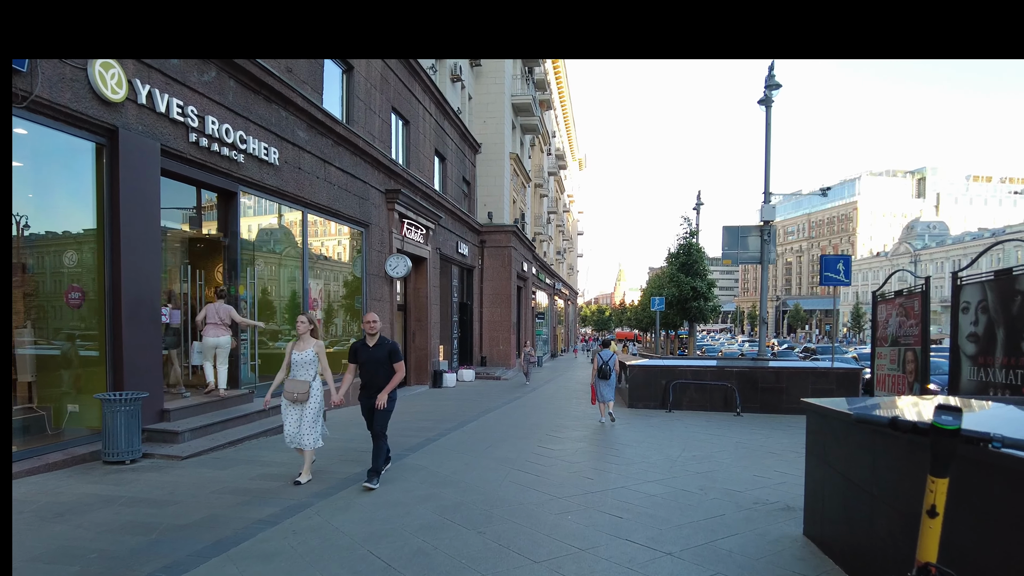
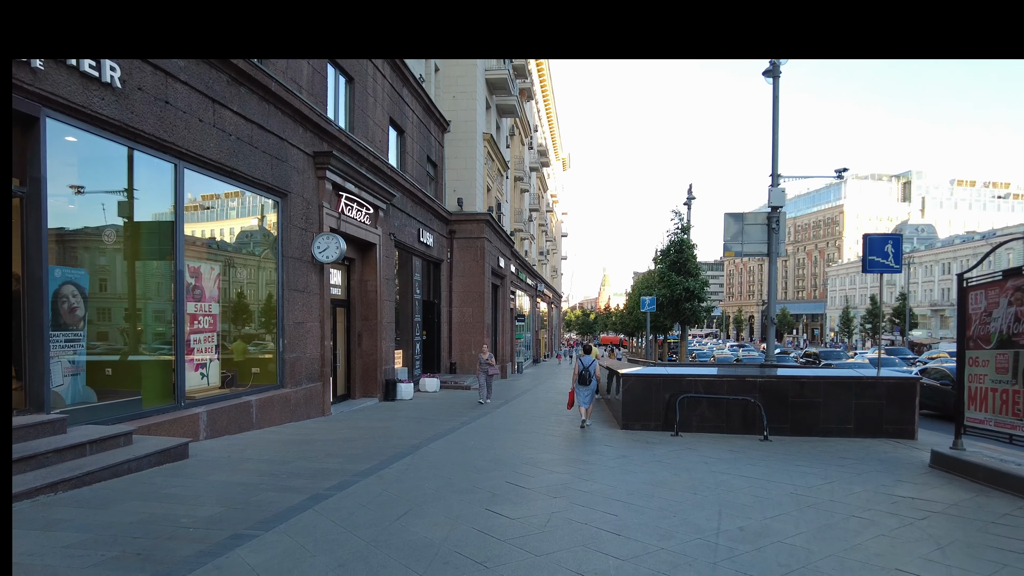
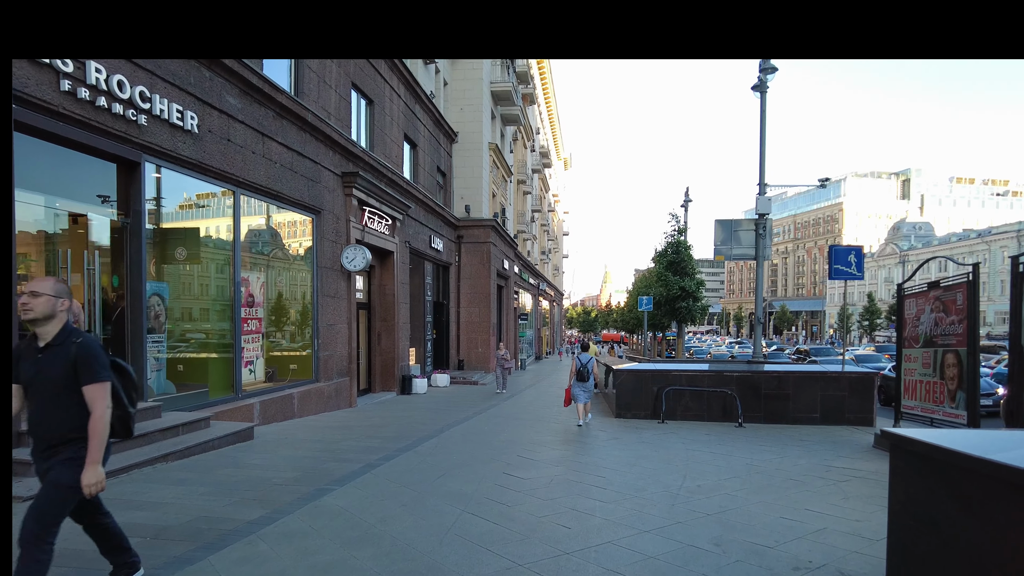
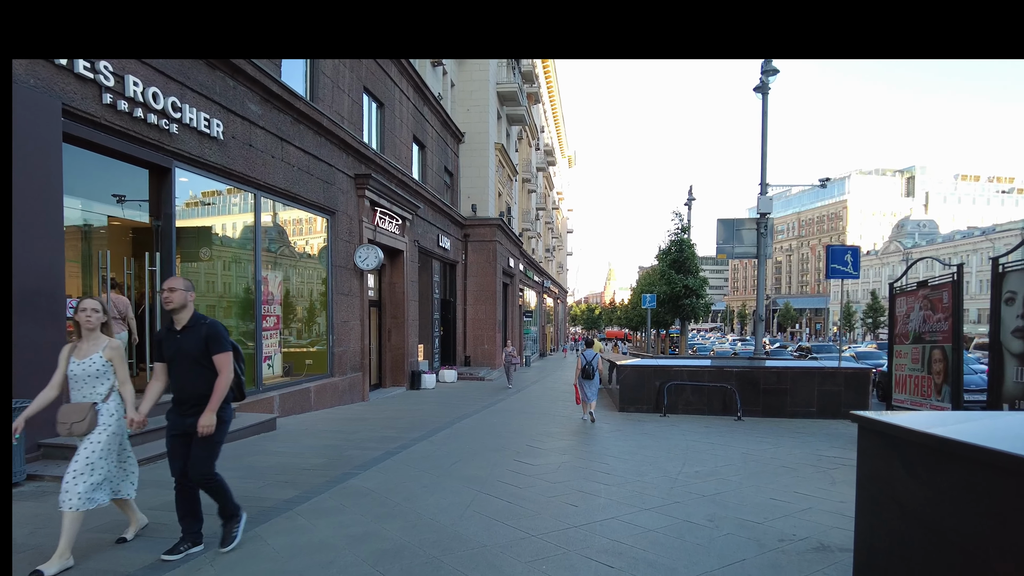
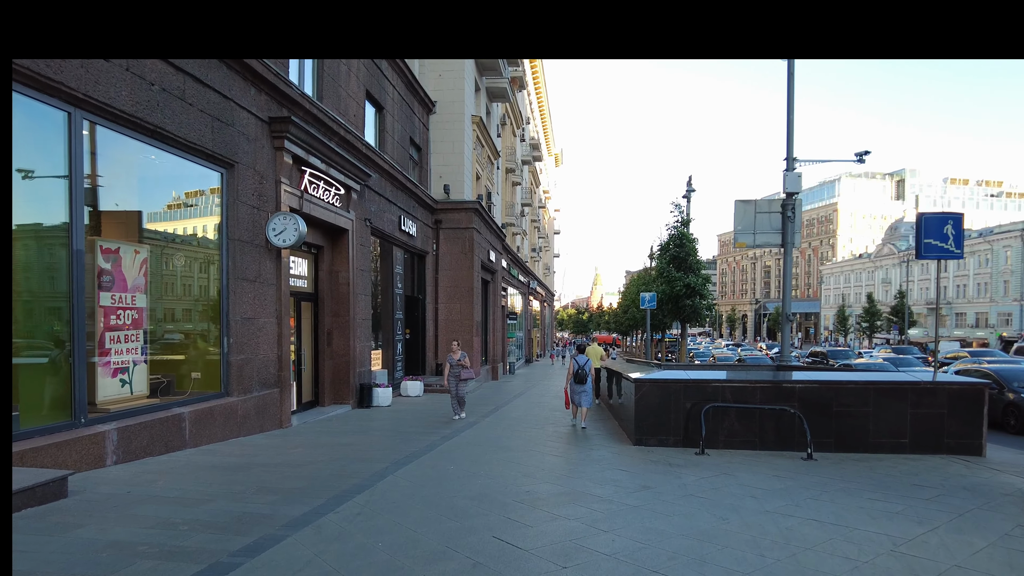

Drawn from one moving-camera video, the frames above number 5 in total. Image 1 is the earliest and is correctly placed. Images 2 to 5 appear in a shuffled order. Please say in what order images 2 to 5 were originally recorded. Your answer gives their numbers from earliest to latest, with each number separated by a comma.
4, 3, 2, 5
